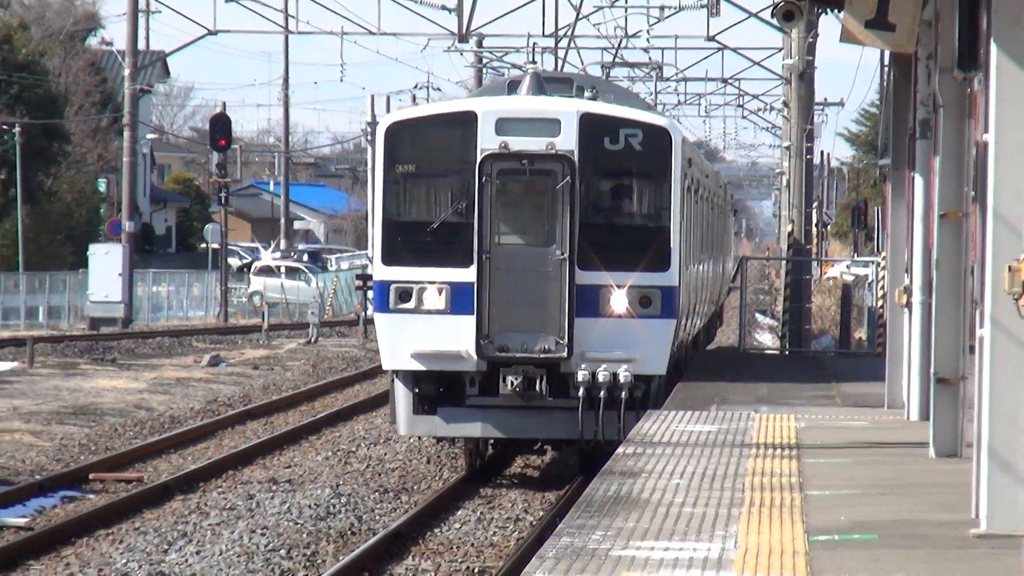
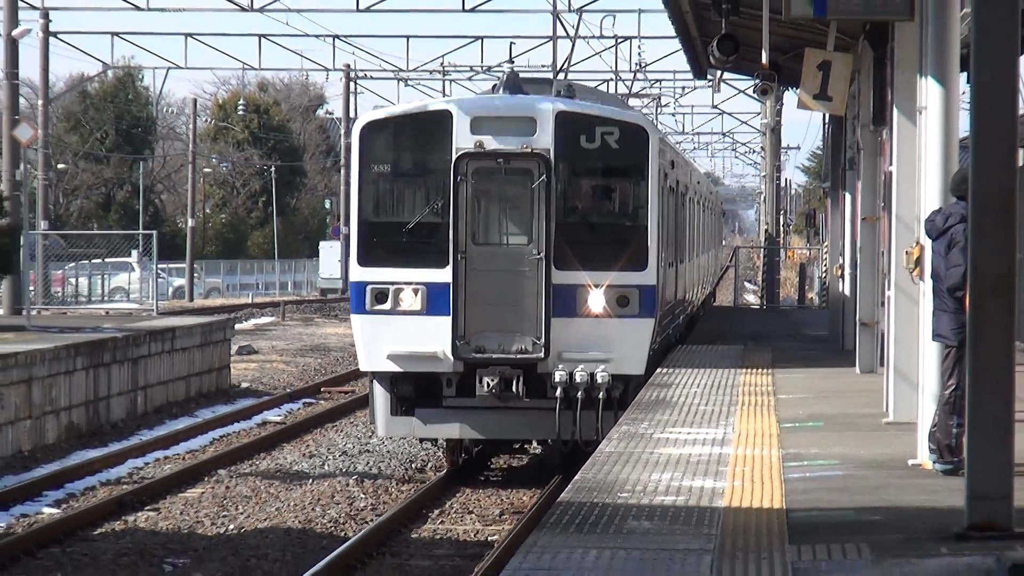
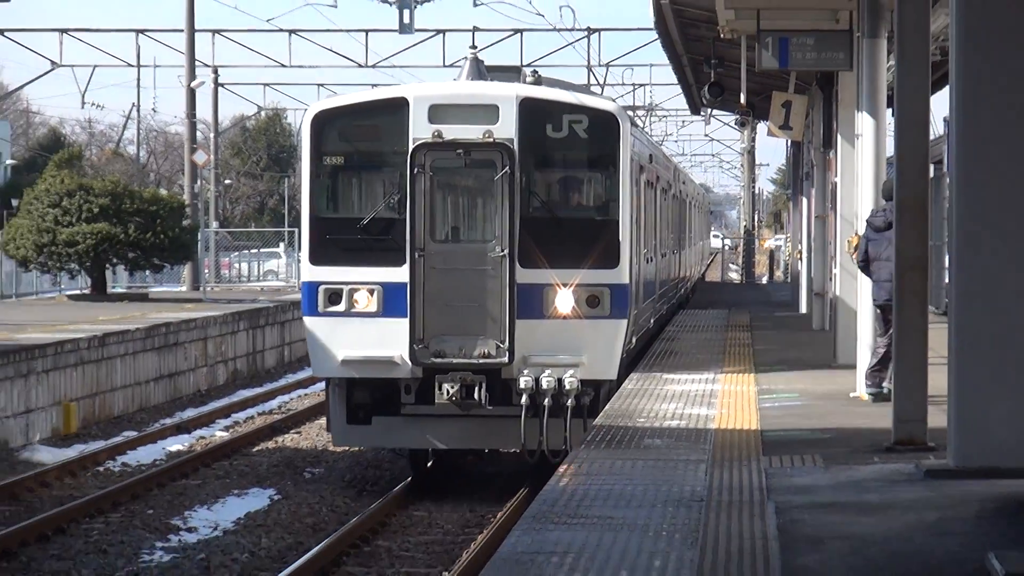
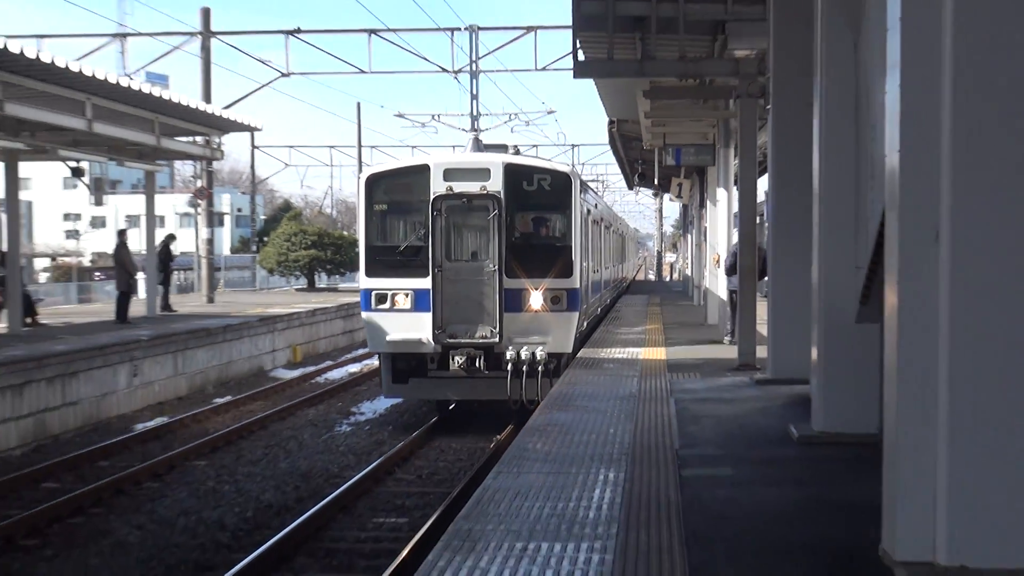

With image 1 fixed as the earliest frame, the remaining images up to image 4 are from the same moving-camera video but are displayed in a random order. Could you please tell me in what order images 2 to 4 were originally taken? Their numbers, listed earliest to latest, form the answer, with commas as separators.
2, 3, 4
